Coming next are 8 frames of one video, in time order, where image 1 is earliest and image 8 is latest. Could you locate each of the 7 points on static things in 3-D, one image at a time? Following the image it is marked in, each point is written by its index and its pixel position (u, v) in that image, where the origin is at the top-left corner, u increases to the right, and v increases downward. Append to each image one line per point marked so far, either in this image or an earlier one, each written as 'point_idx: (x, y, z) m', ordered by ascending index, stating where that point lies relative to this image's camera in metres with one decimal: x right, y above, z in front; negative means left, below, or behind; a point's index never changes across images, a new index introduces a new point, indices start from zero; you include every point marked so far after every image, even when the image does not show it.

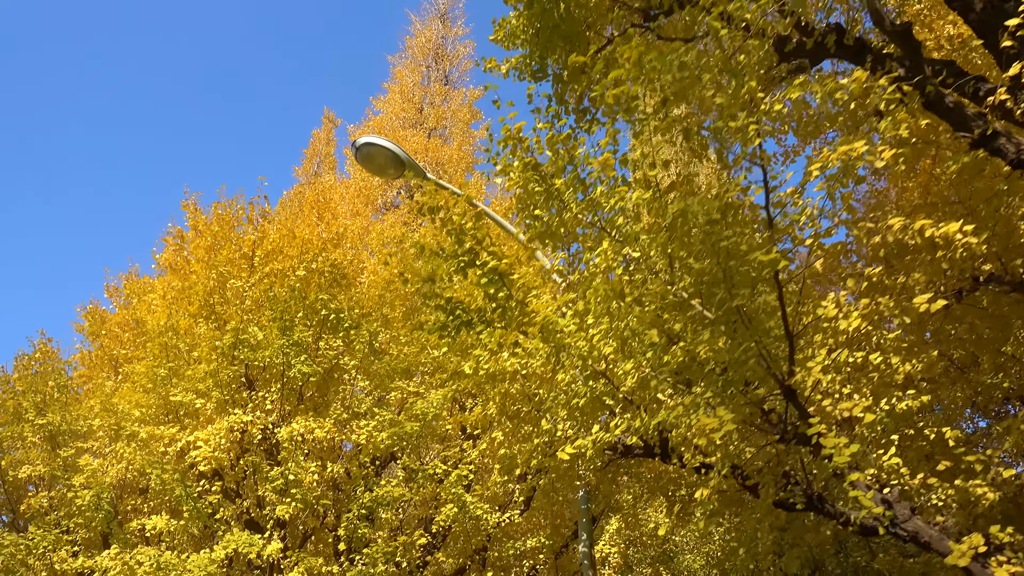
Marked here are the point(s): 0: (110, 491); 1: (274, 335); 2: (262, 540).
0: (-4.3, -2.2, +8.2) m
1: (-2.6, -0.5, +8.5) m
2: (-2.5, -2.5, +7.7) m
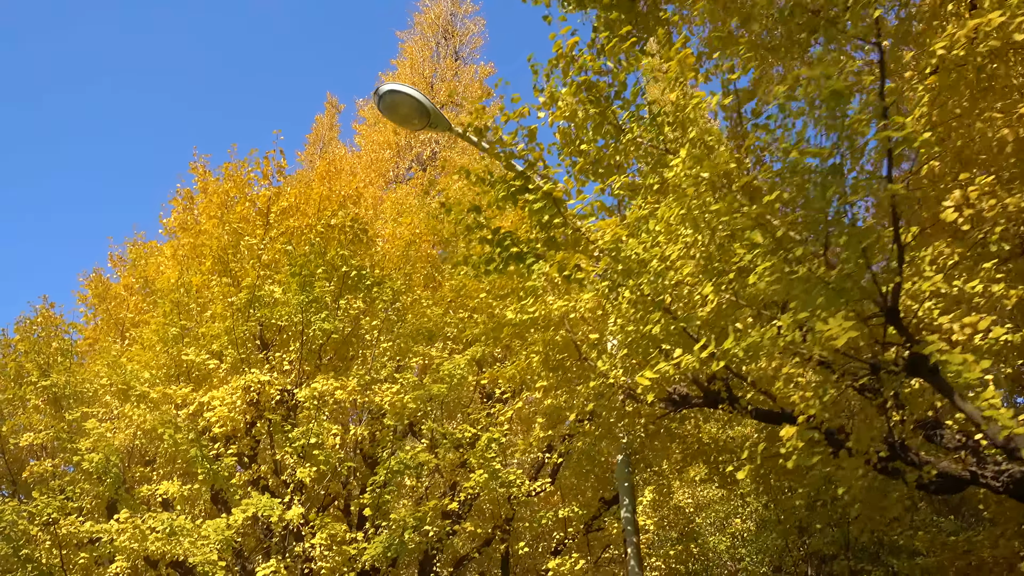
0: (-4.0, -1.7, +7.8) m
1: (-2.3, 0.0, +8.0) m
2: (-2.1, -2.0, +7.2) m
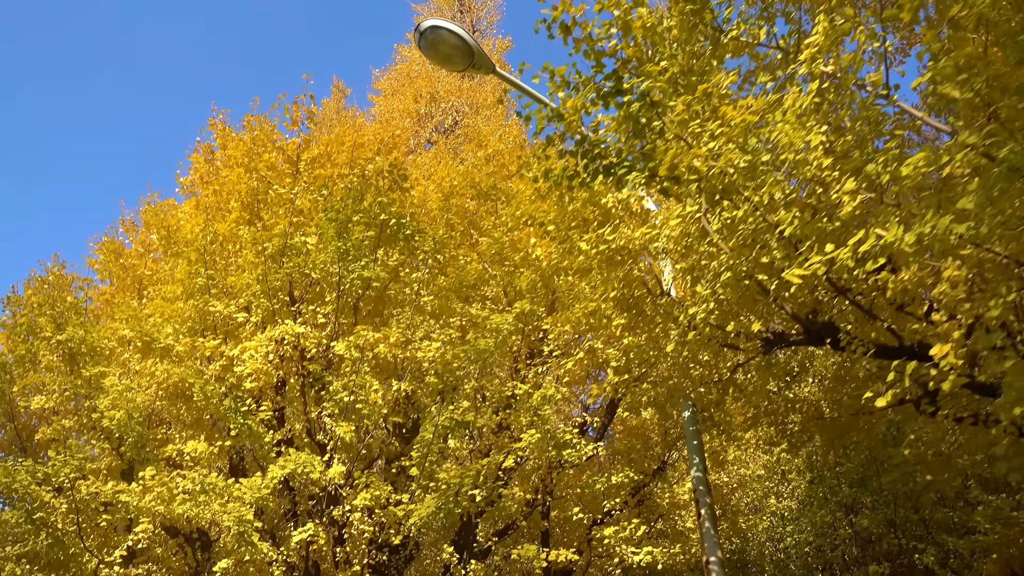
0: (-3.5, -1.2, +7.2) m
1: (-1.8, +0.5, +7.4) m
2: (-1.6, -1.5, +6.6) m
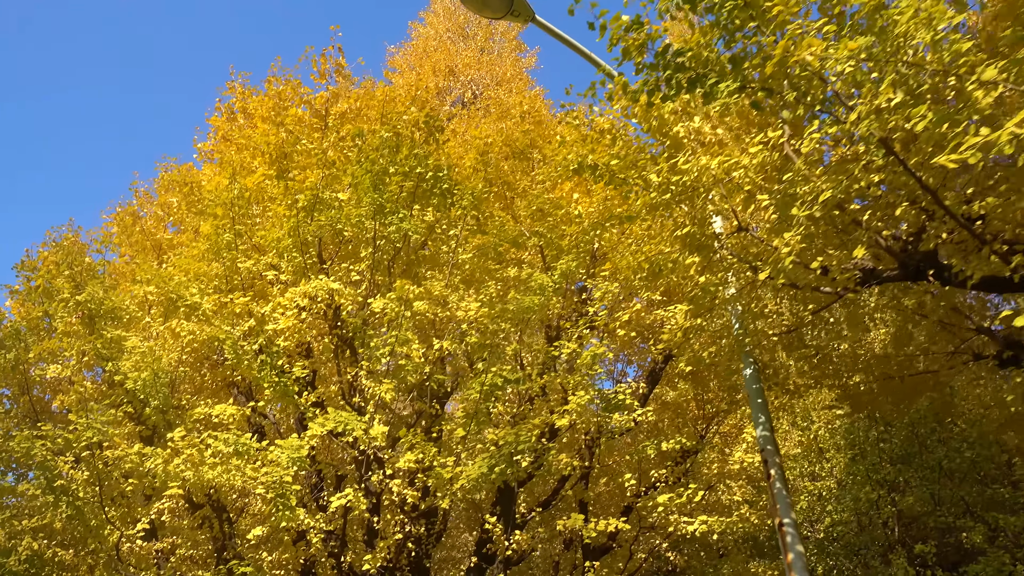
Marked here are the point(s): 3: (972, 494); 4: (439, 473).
0: (-3.1, -0.8, +6.8) m
1: (-1.4, +0.9, +7.0) m
2: (-1.2, -1.1, +6.2) m
3: (+6.2, -2.8, +10.3) m
4: (-0.6, -1.5, +6.3) m
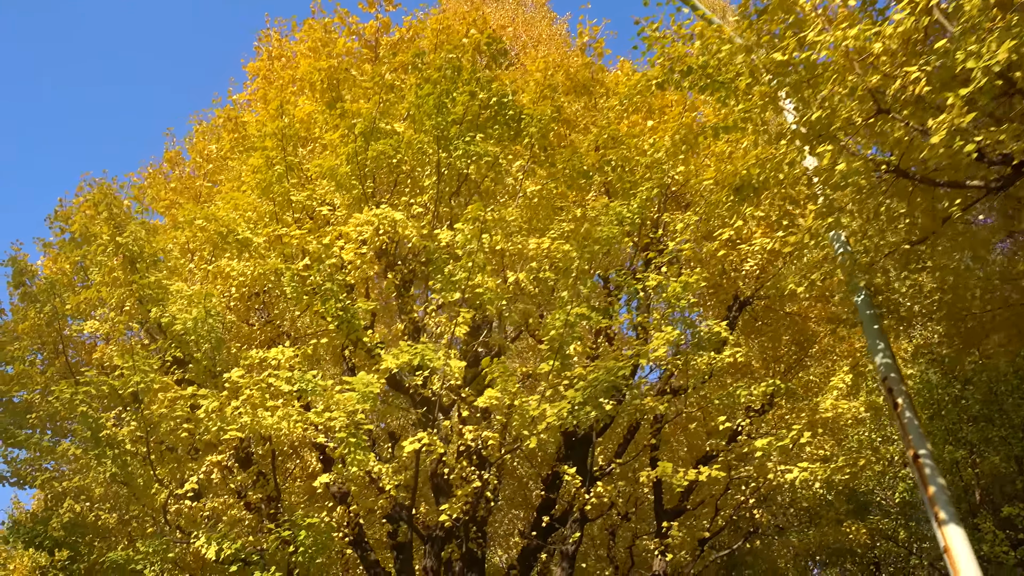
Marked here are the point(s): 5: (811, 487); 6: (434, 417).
0: (-2.4, -0.2, +6.3) m
1: (-0.7, +1.5, +6.5) m
2: (-0.6, -0.5, +5.7) m
3: (+7.0, -2.1, +9.6) m
4: (+0.1, -0.9, +5.7) m
5: (+2.8, -1.9, +7.2) m
6: (-0.6, -1.0, +5.8) m
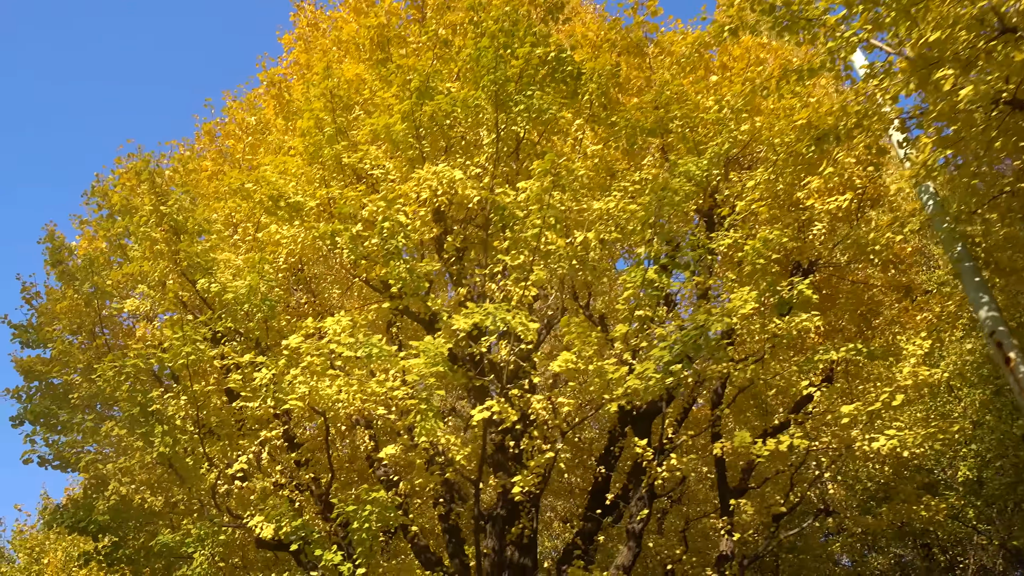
0: (-1.9, 0.0, +6.0) m
1: (-0.3, +1.7, +6.1) m
2: (-0.1, -0.2, +5.4) m
3: (+7.6, -1.7, +9.2) m
4: (+0.6, -0.6, +5.4) m
5: (+3.4, -1.5, +6.8) m
6: (-0.1, -0.7, +5.5) m
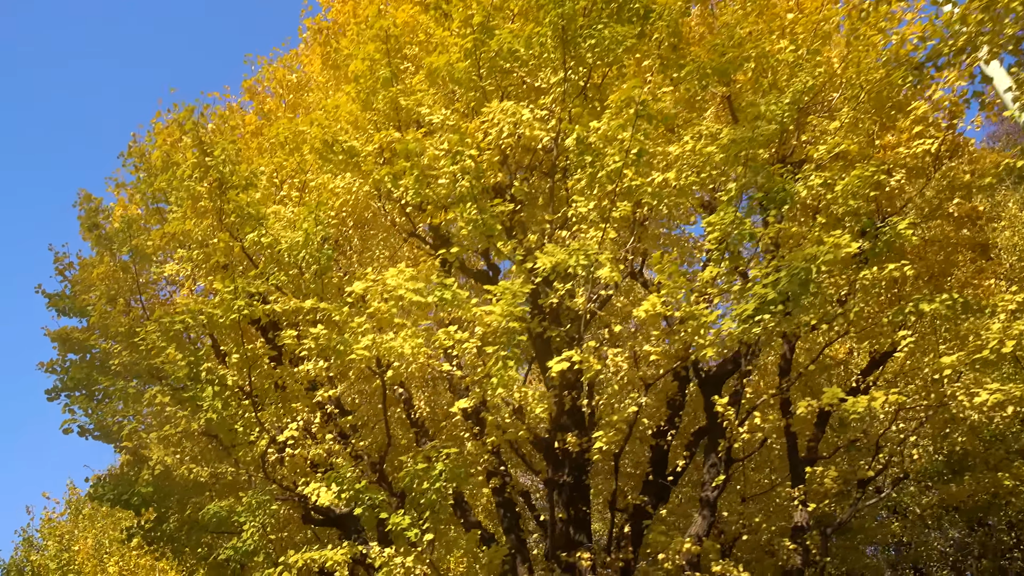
0: (-1.4, +0.4, +5.6) m
1: (+0.2, +2.1, +5.8) m
2: (+0.5, +0.1, +5.0) m
3: (+8.1, -1.2, +8.7) m
4: (+1.1, -0.3, +5.0) m
5: (+3.9, -1.1, +6.4) m
6: (+0.5, -0.3, +5.1) m
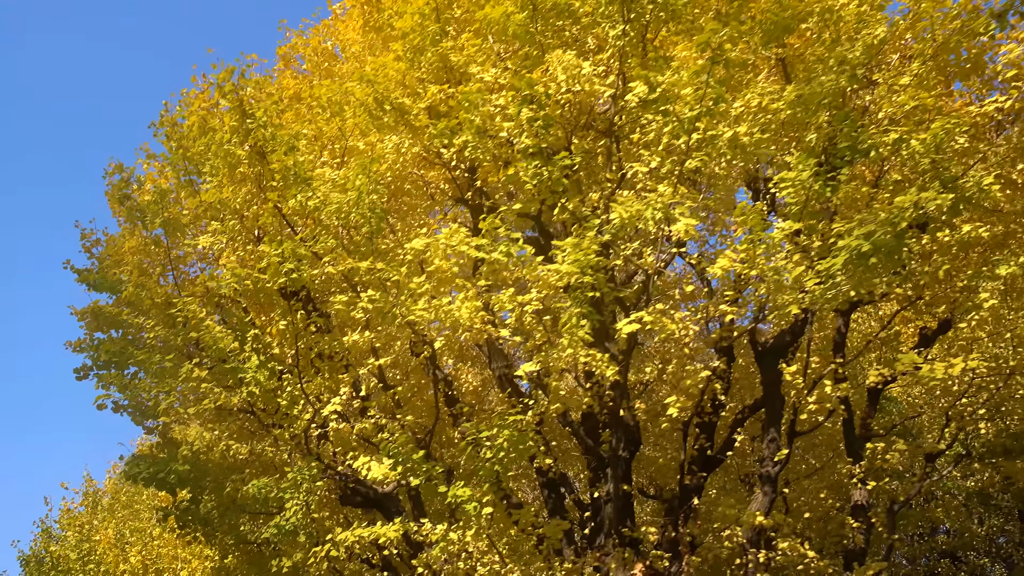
0: (-1.0, +0.6, +5.4) m
1: (+0.7, +2.4, +5.5) m
2: (+0.9, +0.4, +4.7) m
3: (+8.6, -0.9, +8.4) m
4: (+1.5, 0.0, +4.7) m
5: (+4.4, -0.8, +6.2) m
6: (+0.9, -0.1, +4.9) m
